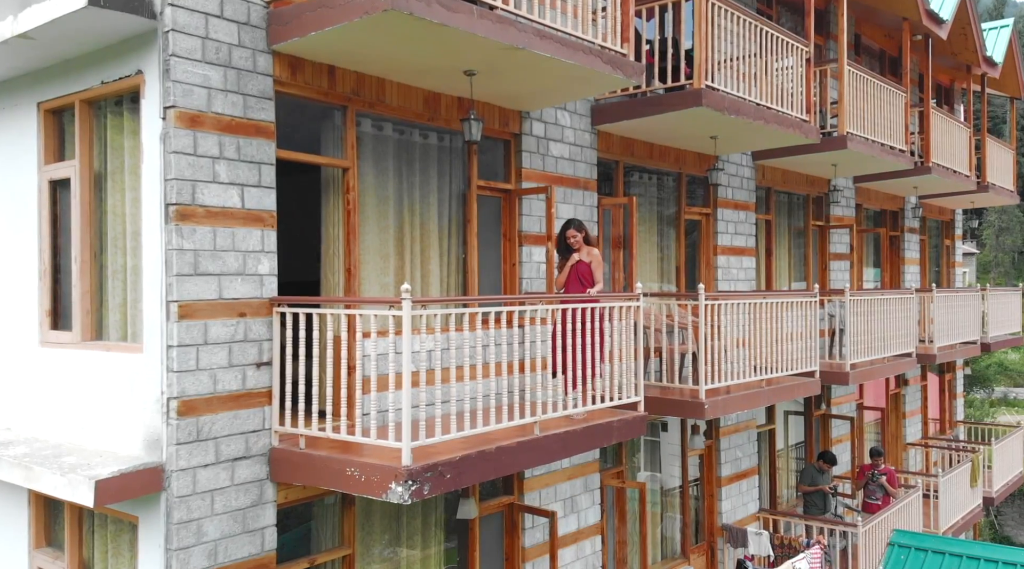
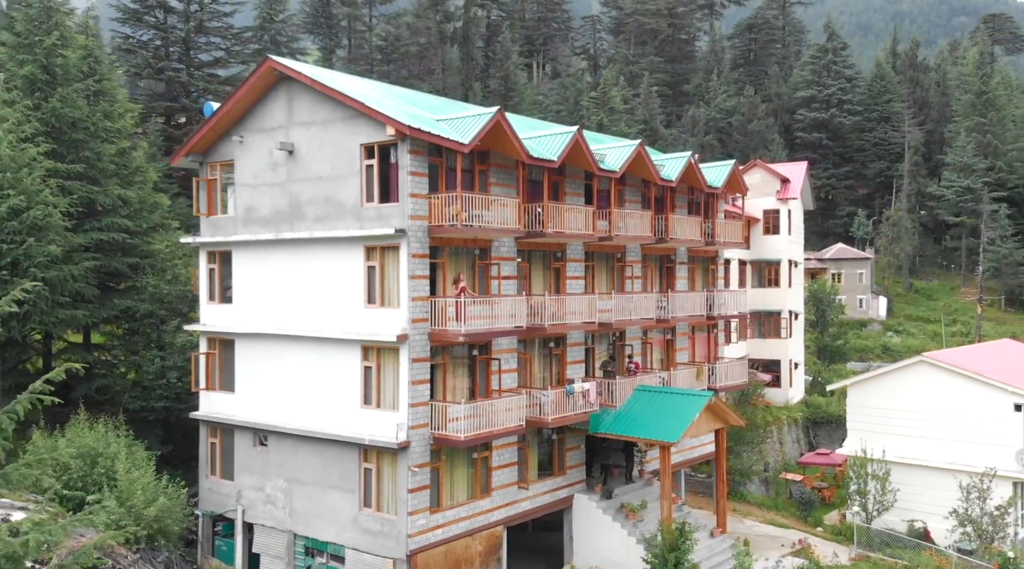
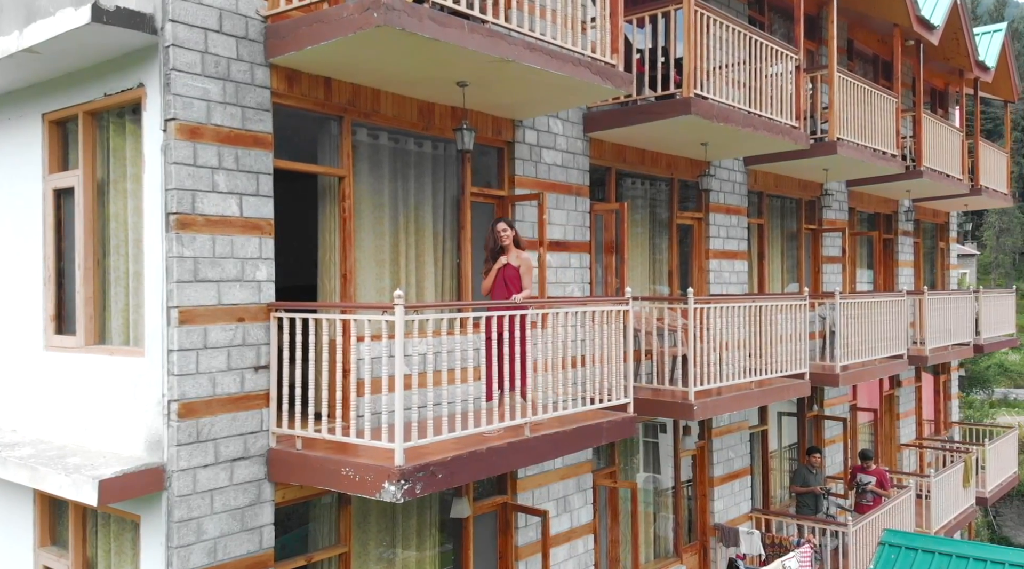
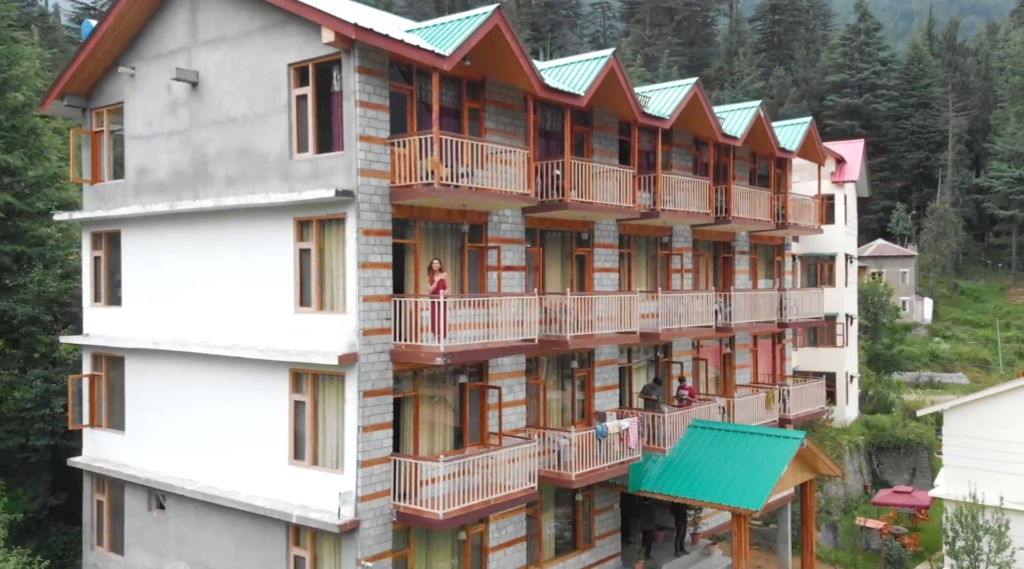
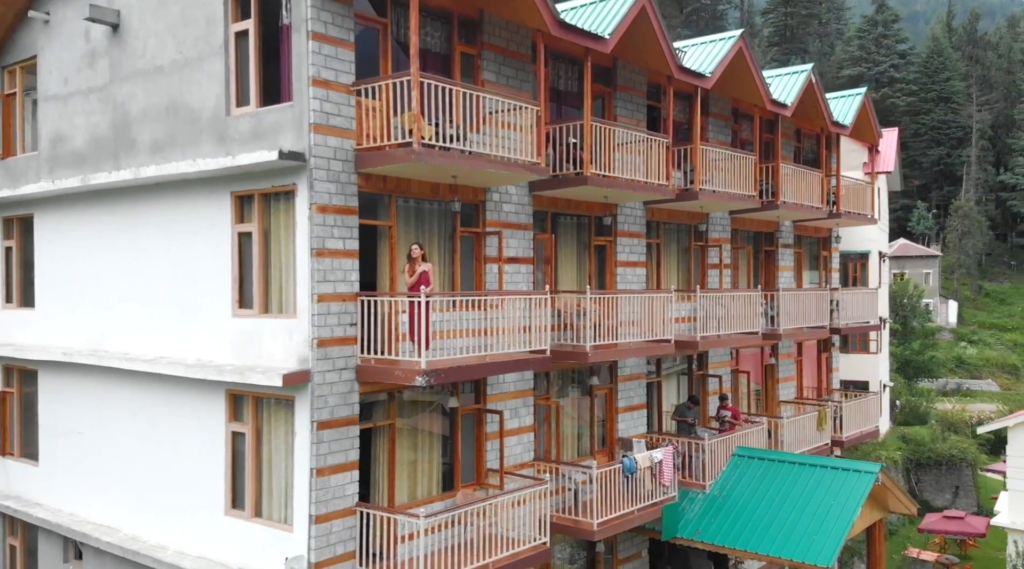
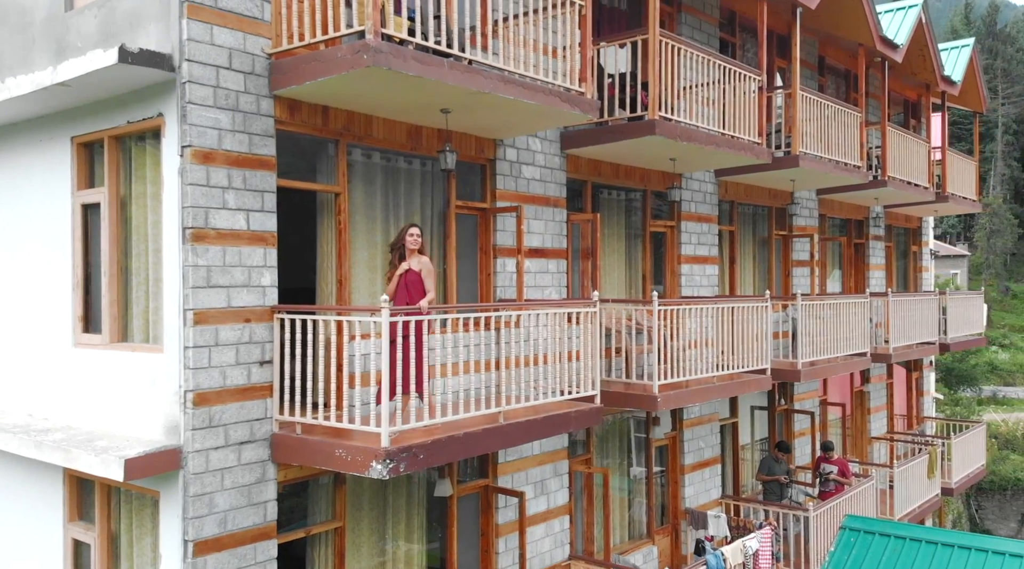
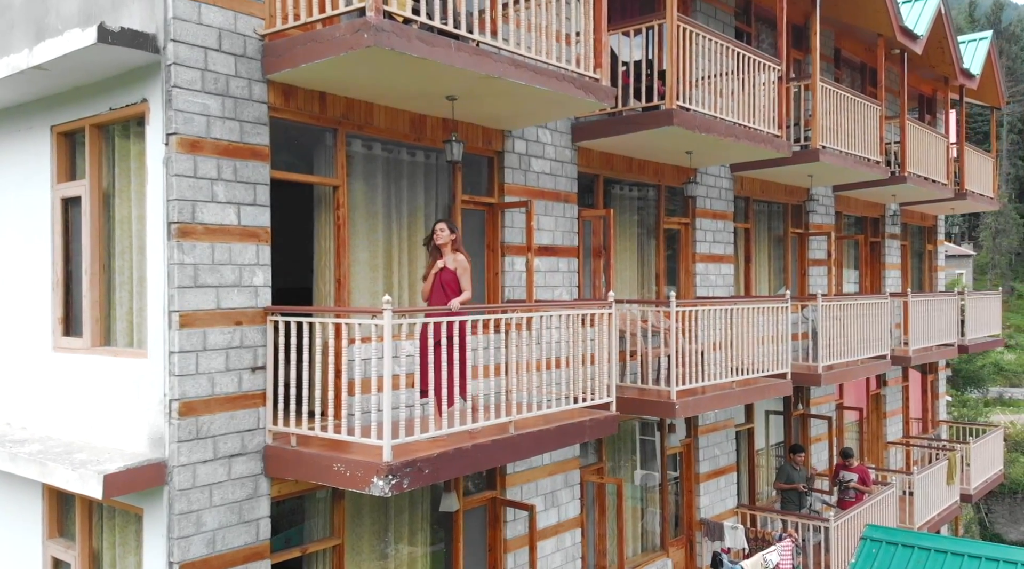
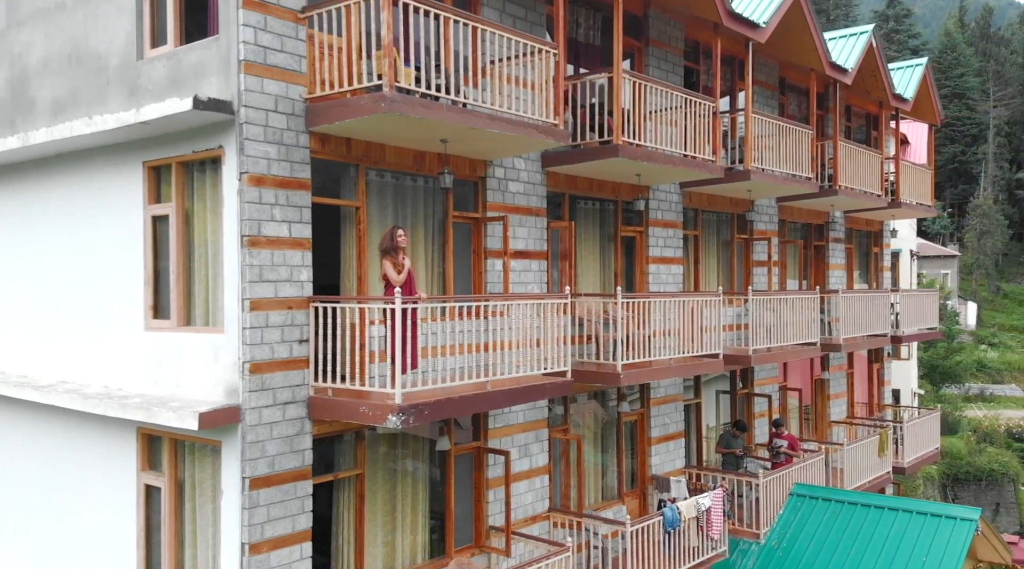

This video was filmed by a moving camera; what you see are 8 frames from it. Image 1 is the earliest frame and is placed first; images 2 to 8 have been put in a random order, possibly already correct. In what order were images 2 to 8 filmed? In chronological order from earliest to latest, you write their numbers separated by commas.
3, 7, 6, 8, 5, 4, 2
